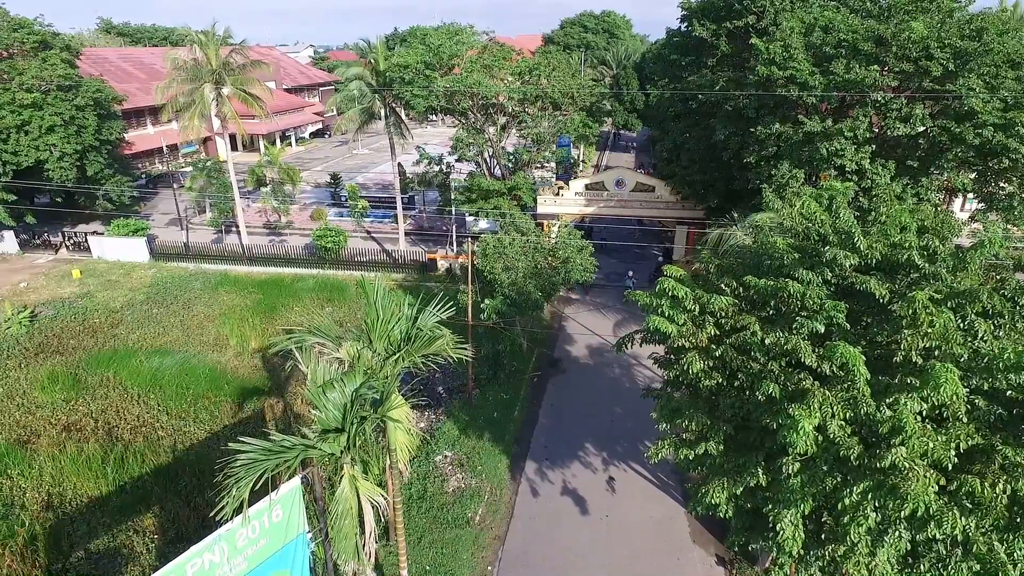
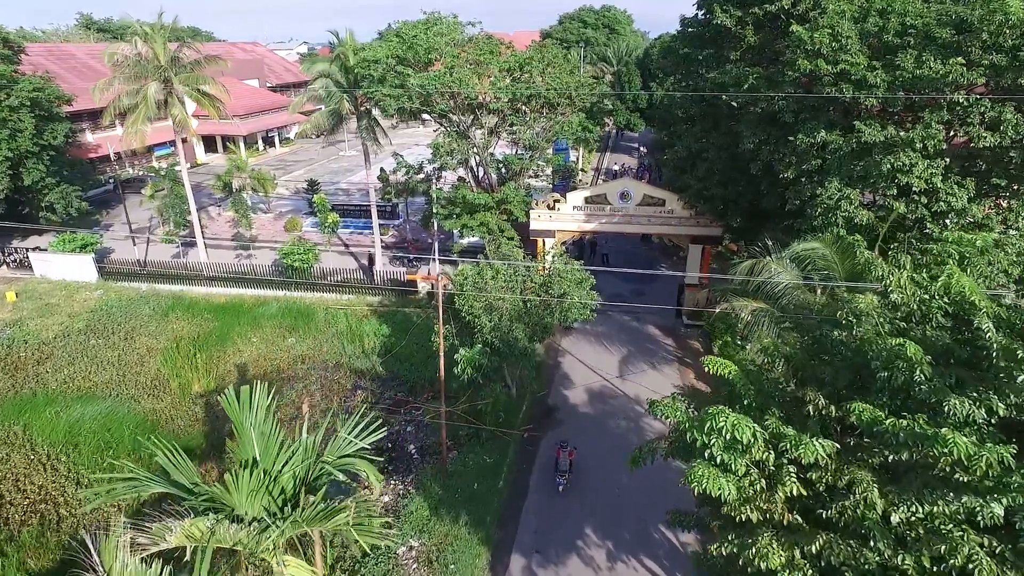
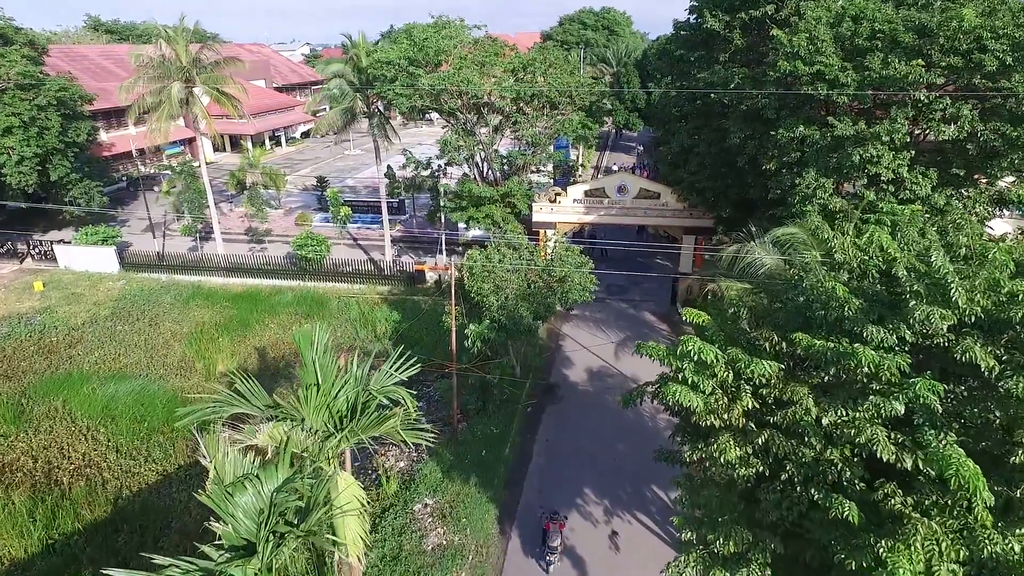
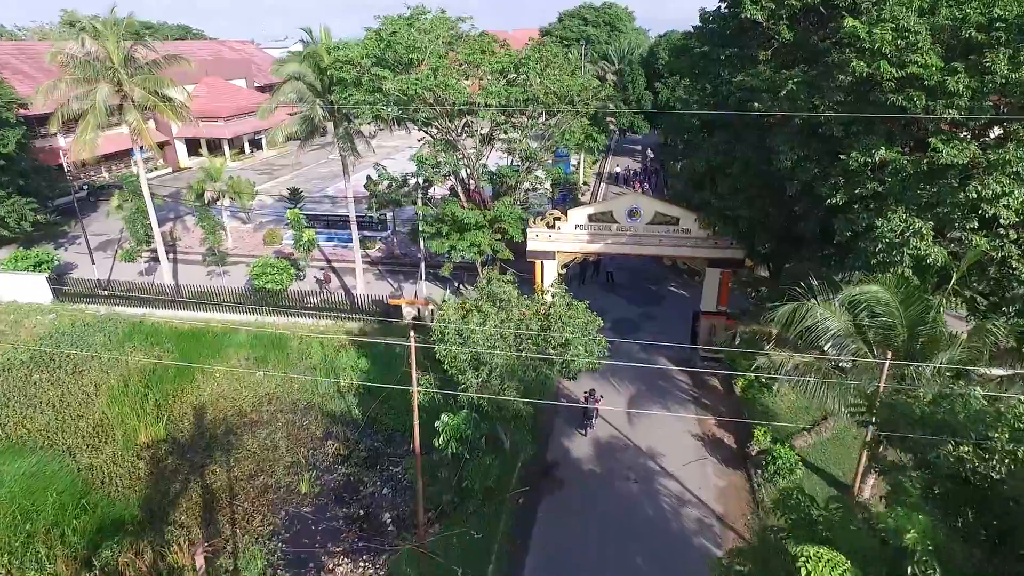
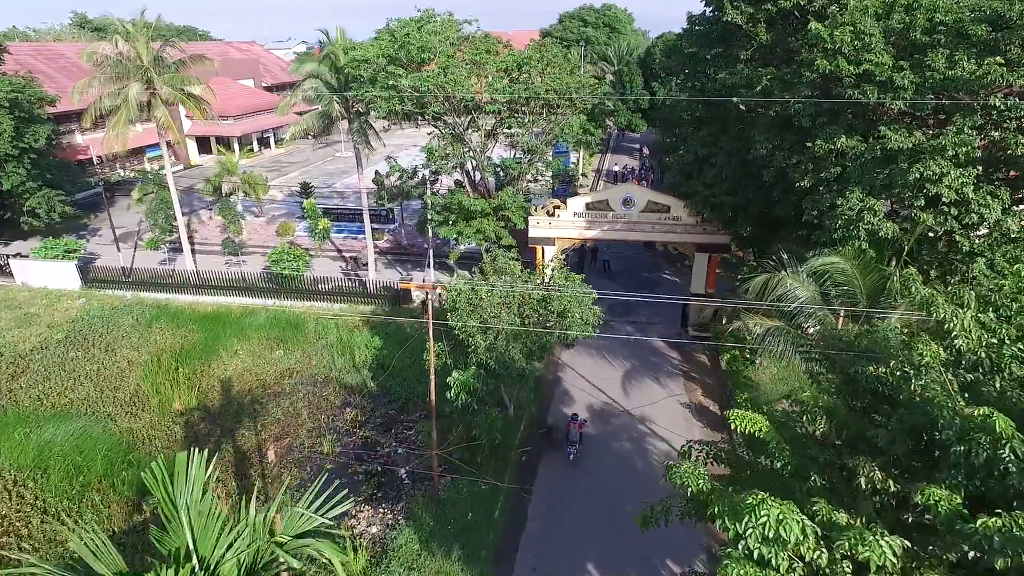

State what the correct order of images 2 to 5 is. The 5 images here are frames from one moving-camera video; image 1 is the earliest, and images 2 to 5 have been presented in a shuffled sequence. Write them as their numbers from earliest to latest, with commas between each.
3, 2, 5, 4
